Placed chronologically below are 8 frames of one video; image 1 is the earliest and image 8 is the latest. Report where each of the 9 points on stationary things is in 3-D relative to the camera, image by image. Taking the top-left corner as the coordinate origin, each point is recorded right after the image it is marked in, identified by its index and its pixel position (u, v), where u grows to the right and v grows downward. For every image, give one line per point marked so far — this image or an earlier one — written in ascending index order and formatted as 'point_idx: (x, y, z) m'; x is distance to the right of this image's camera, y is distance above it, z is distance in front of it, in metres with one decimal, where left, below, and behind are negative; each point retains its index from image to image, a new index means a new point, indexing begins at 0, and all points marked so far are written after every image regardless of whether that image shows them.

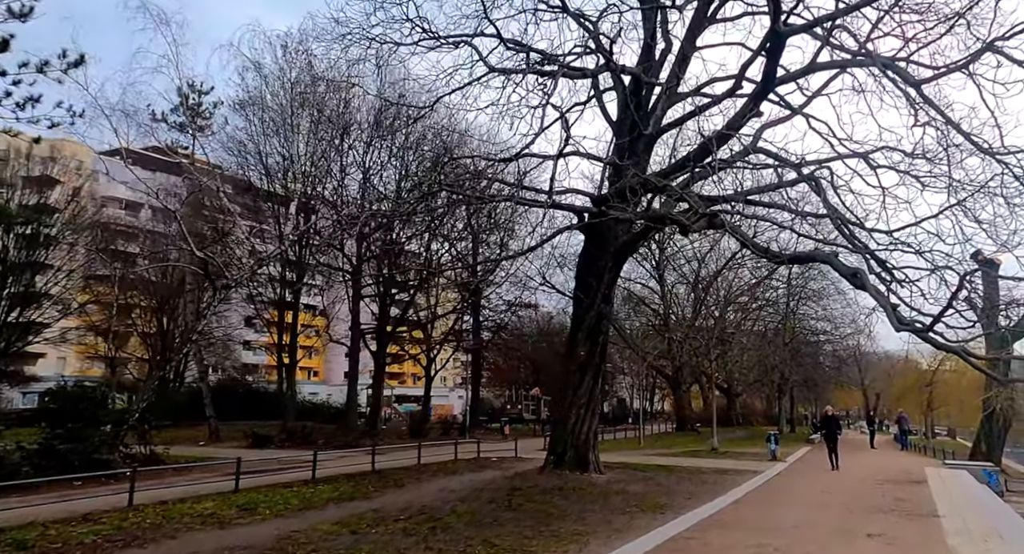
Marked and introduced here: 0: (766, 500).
0: (+4.1, -3.7, +12.9) m
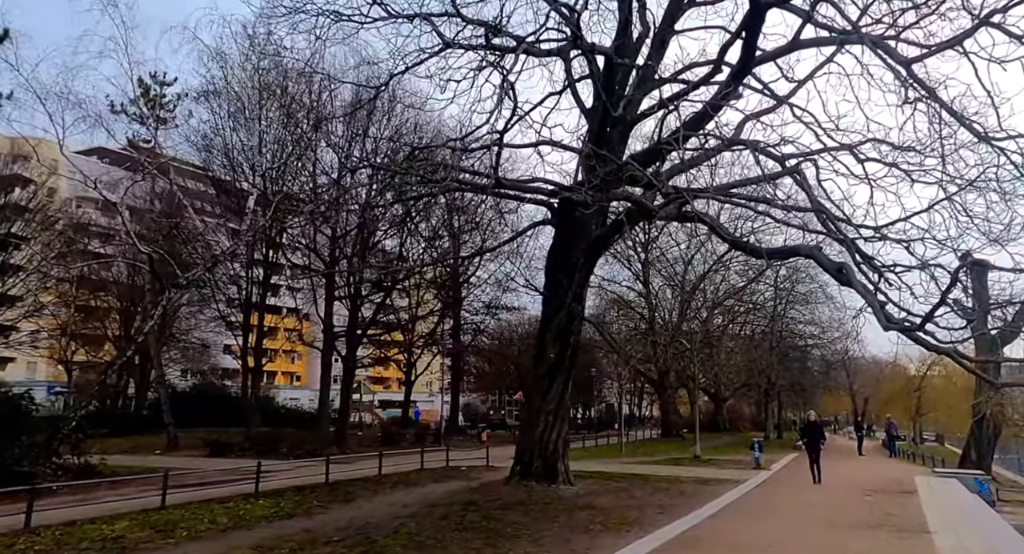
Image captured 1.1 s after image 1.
0: (+3.5, -3.6, +12.0) m
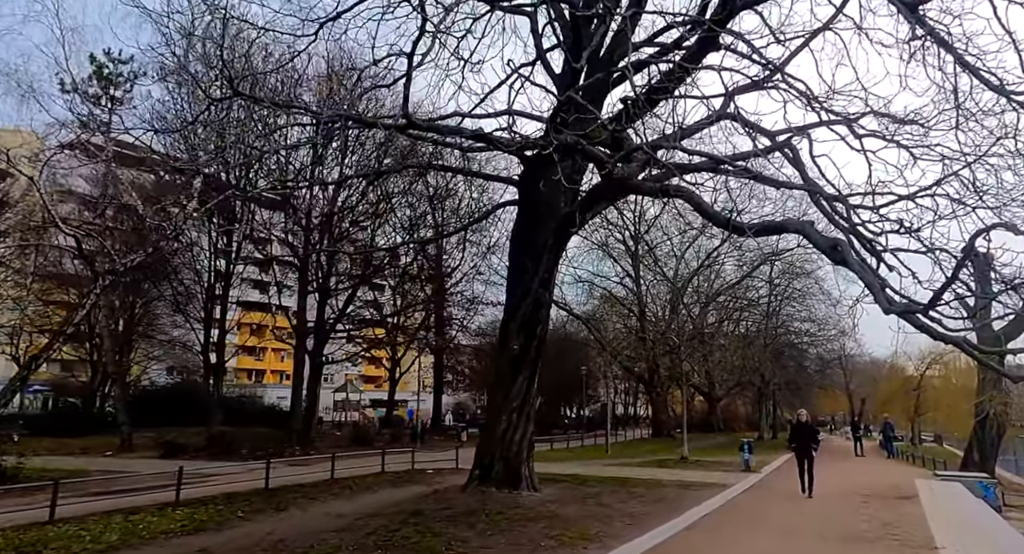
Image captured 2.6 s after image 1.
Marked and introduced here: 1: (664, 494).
0: (+2.9, -3.4, +10.7) m
1: (+2.6, -3.8, +13.9) m
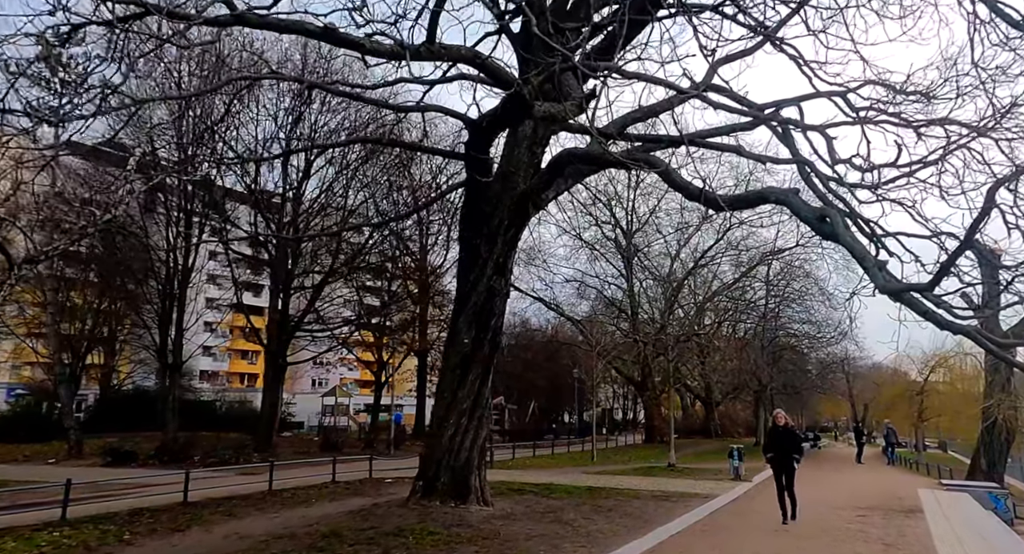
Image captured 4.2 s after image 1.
0: (+2.2, -3.1, +9.2) m
1: (+2.0, -3.6, +12.5) m
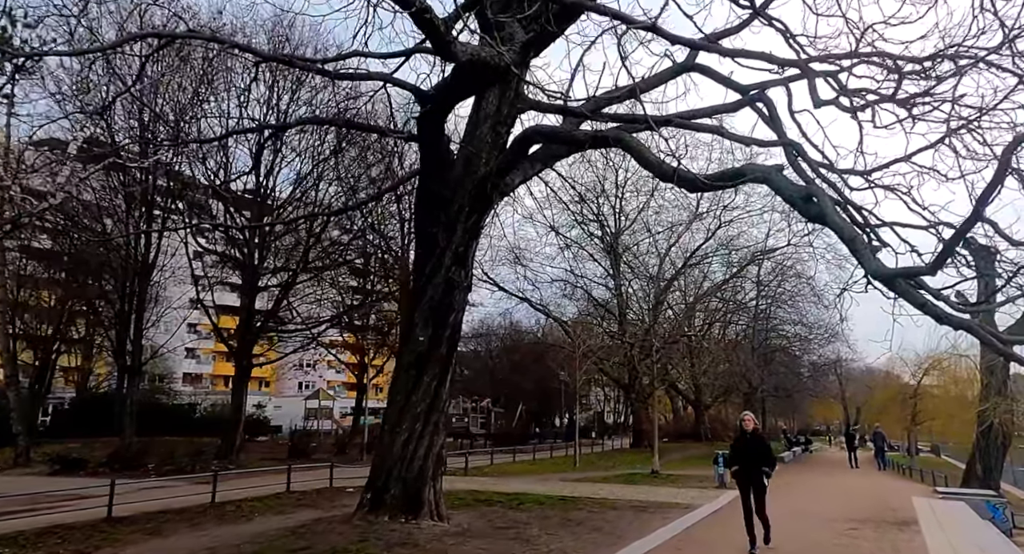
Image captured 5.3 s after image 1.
0: (+1.7, -3.0, +8.3) m
1: (+1.4, -3.5, +11.5) m
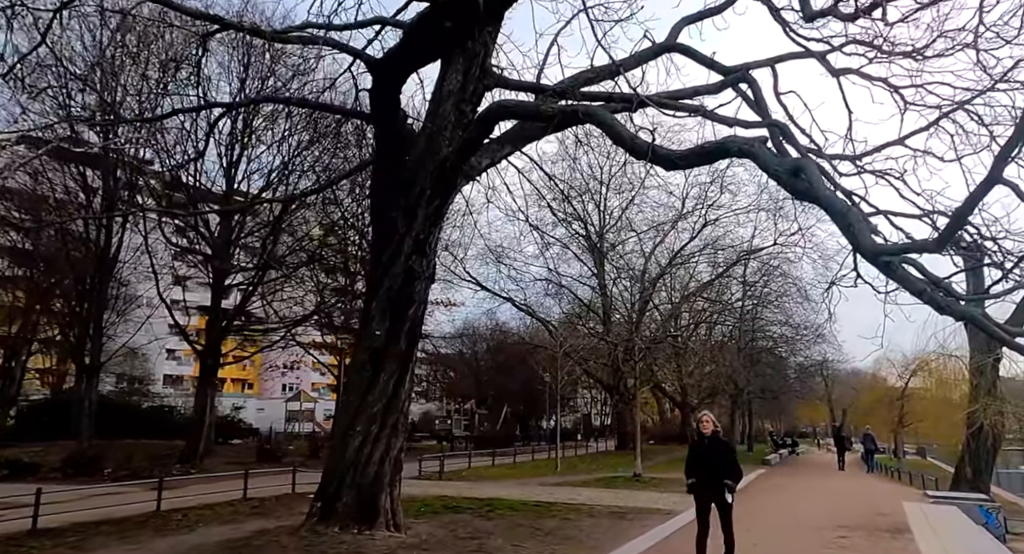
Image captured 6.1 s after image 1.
0: (+1.3, -2.9, +7.6) m
1: (+1.0, -3.4, +10.8) m
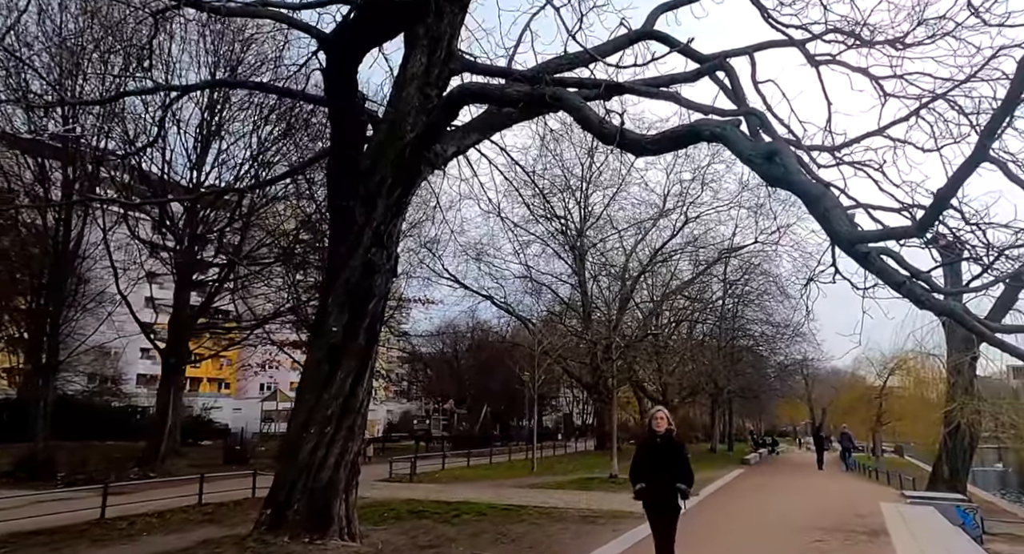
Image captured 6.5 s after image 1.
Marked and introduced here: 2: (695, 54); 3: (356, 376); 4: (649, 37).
0: (+0.9, -2.9, +7.1) m
1: (+0.5, -3.4, +10.3) m
2: (+2.4, +3.0, +10.5) m
3: (-1.7, -1.1, +8.7) m
4: (+1.9, +3.3, +10.8) m
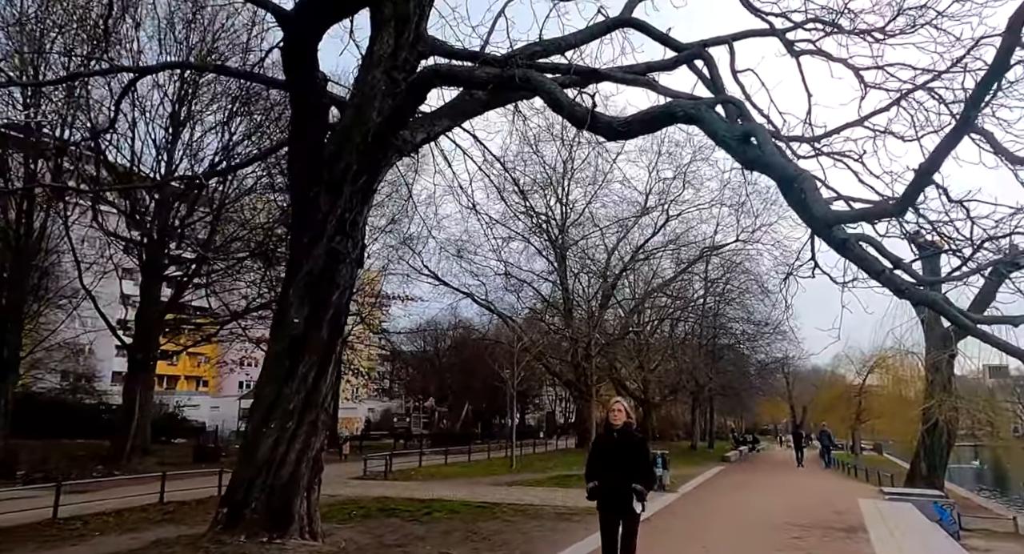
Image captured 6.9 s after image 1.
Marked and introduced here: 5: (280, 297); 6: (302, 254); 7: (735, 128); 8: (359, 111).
0: (+0.6, -2.7, +6.9) m
1: (+0.2, -3.2, +10.0) m
2: (+2.1, +3.1, +10.2) m
3: (-2.1, -1.0, +8.3) m
4: (+1.5, +3.4, +10.6) m
5: (-2.6, -0.2, +8.8) m
6: (-2.3, +0.2, +8.6) m
7: (+1.8, +1.1, +6.2) m
8: (-1.7, +1.8, +8.6) m
